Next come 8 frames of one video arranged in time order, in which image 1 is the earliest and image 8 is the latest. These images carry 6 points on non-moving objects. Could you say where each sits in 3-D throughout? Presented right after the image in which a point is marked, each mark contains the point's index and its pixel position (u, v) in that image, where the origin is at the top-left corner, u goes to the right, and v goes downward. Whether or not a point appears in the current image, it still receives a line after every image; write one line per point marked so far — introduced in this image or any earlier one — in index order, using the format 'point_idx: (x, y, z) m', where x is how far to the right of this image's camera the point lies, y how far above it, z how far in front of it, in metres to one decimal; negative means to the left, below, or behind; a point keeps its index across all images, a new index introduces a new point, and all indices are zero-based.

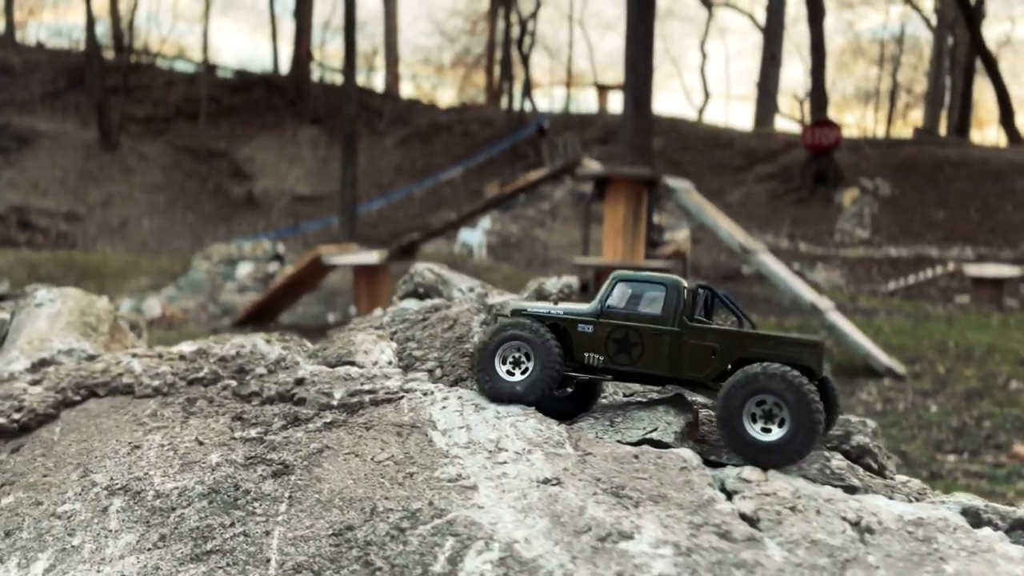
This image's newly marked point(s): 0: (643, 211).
0: (+1.5, +0.9, +9.6) m
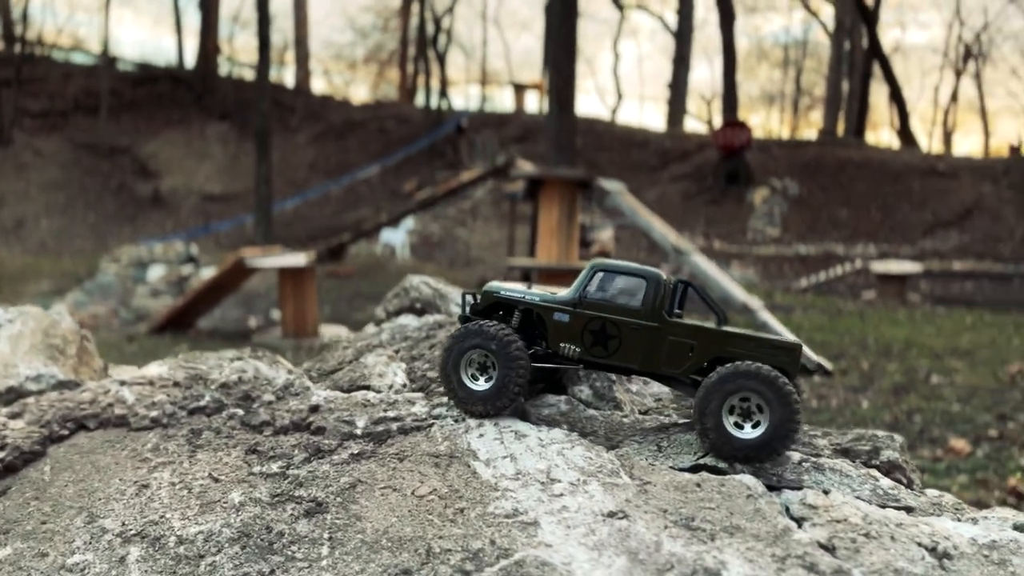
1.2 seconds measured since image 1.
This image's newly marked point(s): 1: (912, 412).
0: (+0.7, +0.9, +9.6) m
1: (+3.0, -0.9, +6.4) m
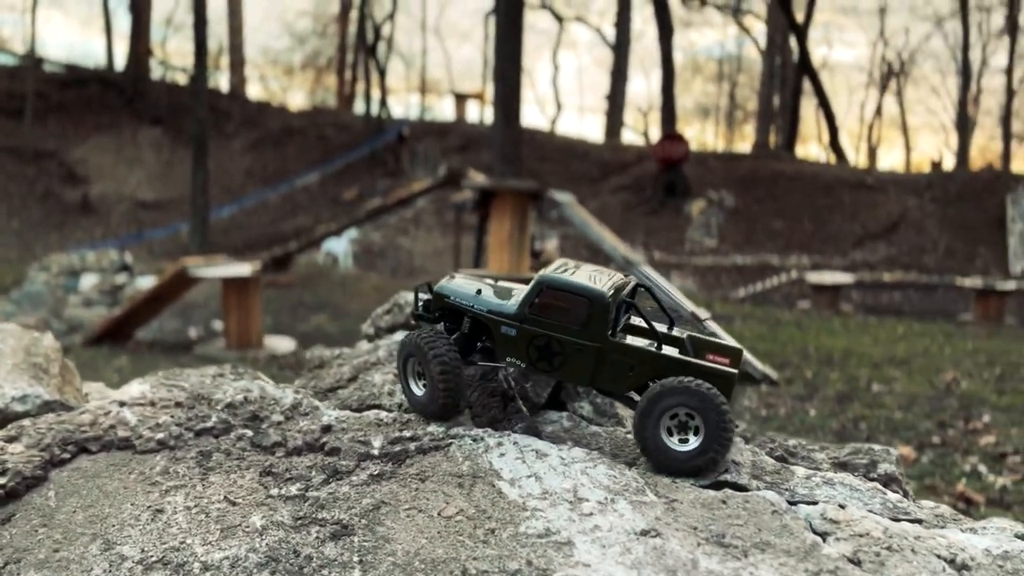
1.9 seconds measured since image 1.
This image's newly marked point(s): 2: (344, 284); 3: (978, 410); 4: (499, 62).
0: (+0.2, +0.7, +9.7) m
1: (+2.7, -1.0, +6.6) m
2: (-3.5, +0.1, +17.8) m
3: (+3.6, -0.9, +6.7) m
4: (-0.3, +4.2, +16.2) m
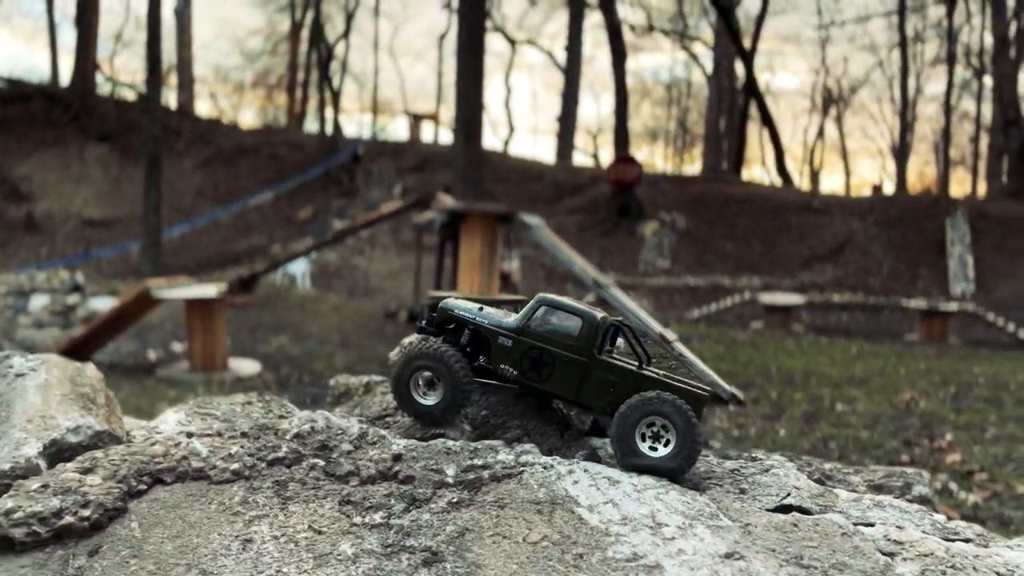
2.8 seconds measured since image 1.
0: (-0.2, +0.5, +9.8) m
1: (+2.5, -1.2, +6.8) m
2: (-4.3, -0.3, +17.6) m
3: (+3.5, -1.1, +7.0) m
4: (-1.0, +3.8, +16.3) m
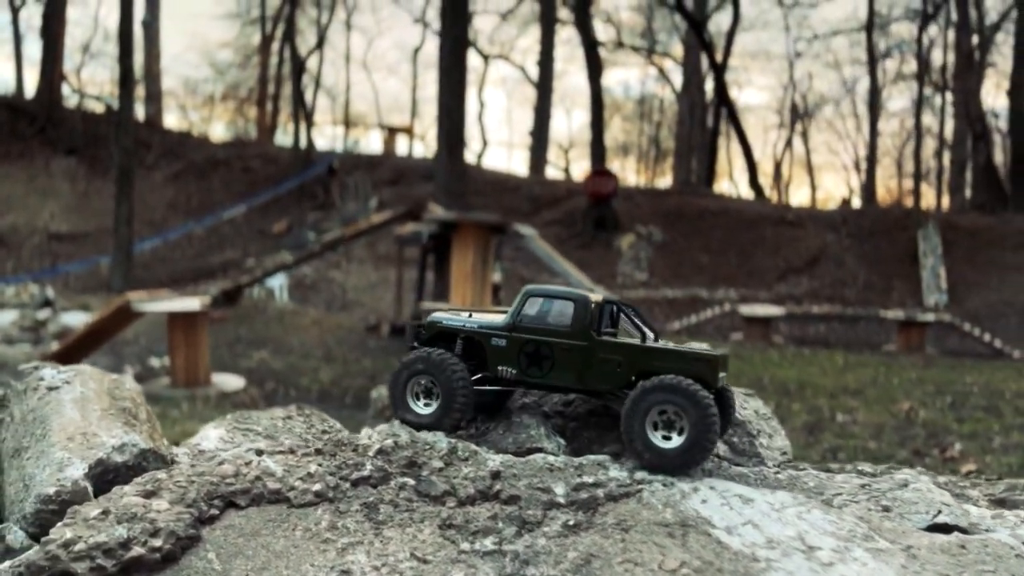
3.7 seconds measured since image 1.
0: (-0.2, +0.4, +9.6) m
1: (+2.5, -1.3, +6.7) m
2: (-4.7, -0.6, +17.3) m
3: (+3.5, -1.2, +6.9) m
4: (-1.3, +3.6, +16.2) m
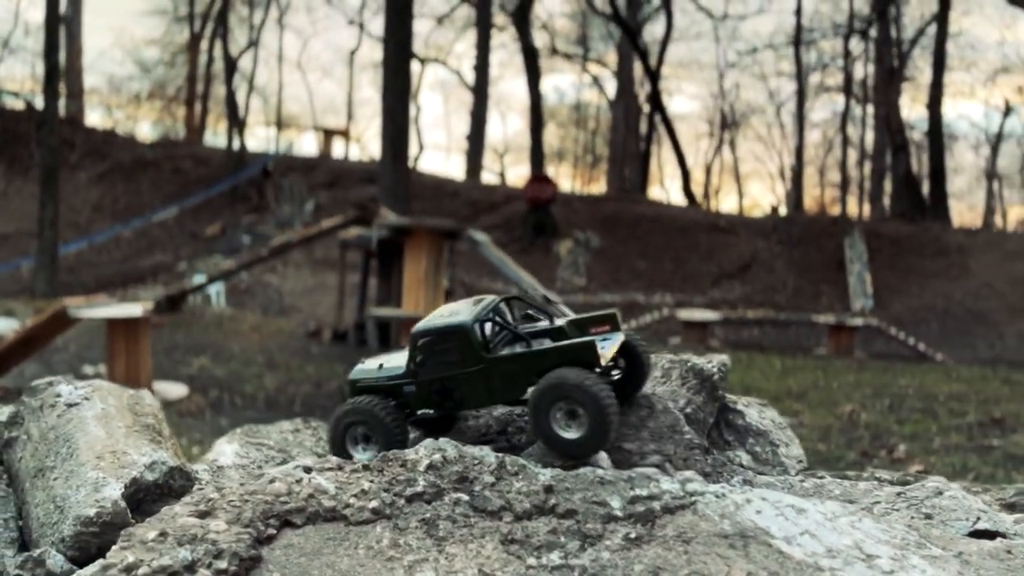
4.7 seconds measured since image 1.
0: (-0.8, +0.3, +9.6) m
1: (+2.2, -1.3, +6.9) m
2: (-5.8, -0.7, +16.9) m
3: (+3.1, -1.3, +7.2) m
4: (-2.3, +3.5, +16.0) m
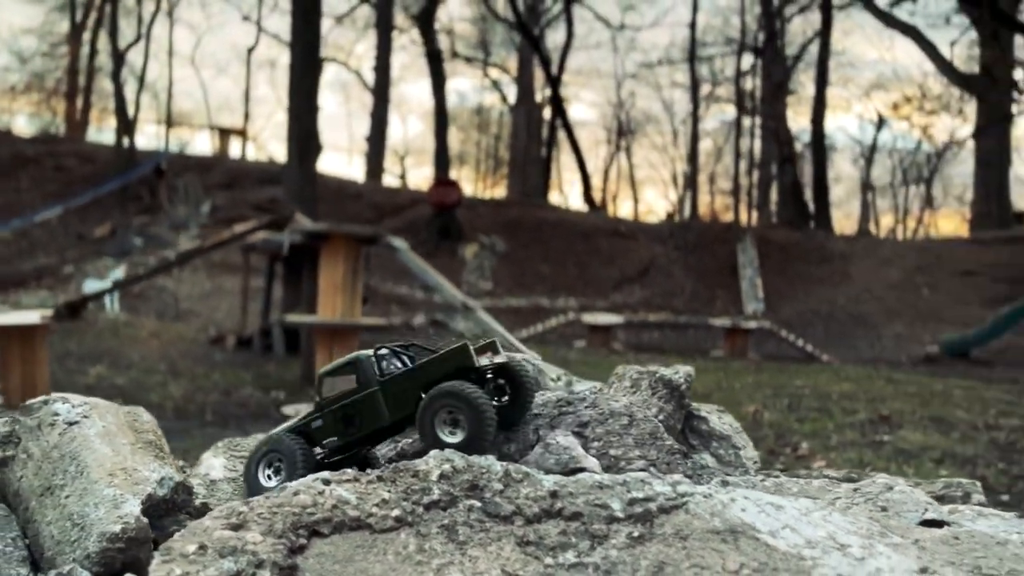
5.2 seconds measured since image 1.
0: (-1.7, +0.2, +9.6) m
1: (+1.6, -1.4, +7.2) m
2: (-7.5, -0.8, +16.2) m
3: (+2.5, -1.3, +7.6) m
4: (-4.0, +3.4, +15.8) m
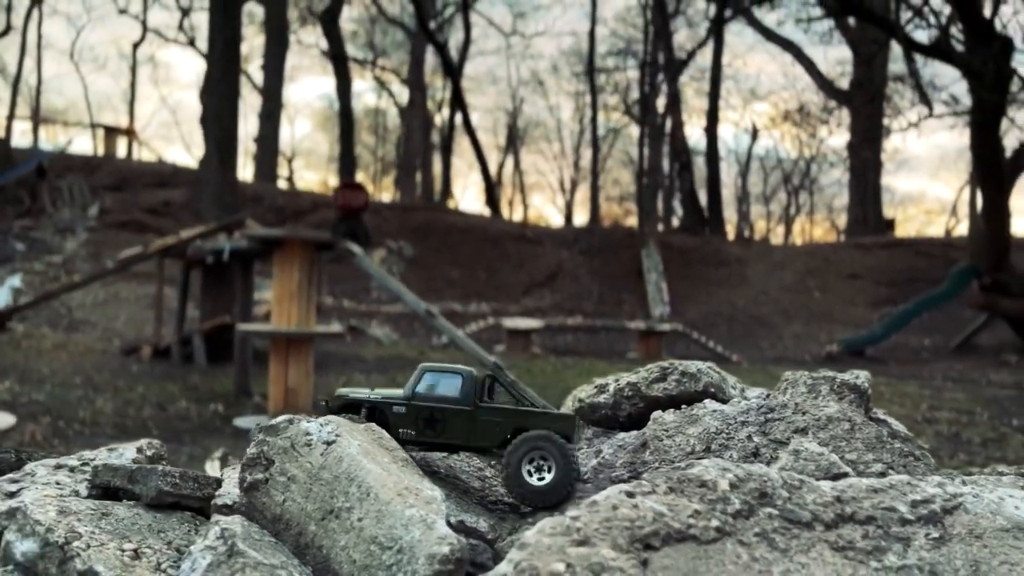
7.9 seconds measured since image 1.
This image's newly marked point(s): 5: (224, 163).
0: (-2.2, +0.1, +9.3) m
1: (+1.4, -1.4, +7.4) m
2: (-8.8, -0.9, +15.2) m
3: (+2.2, -1.4, +7.9) m
4: (-5.3, +3.3, +15.2) m
5: (-5.2, +2.3, +15.4) m
